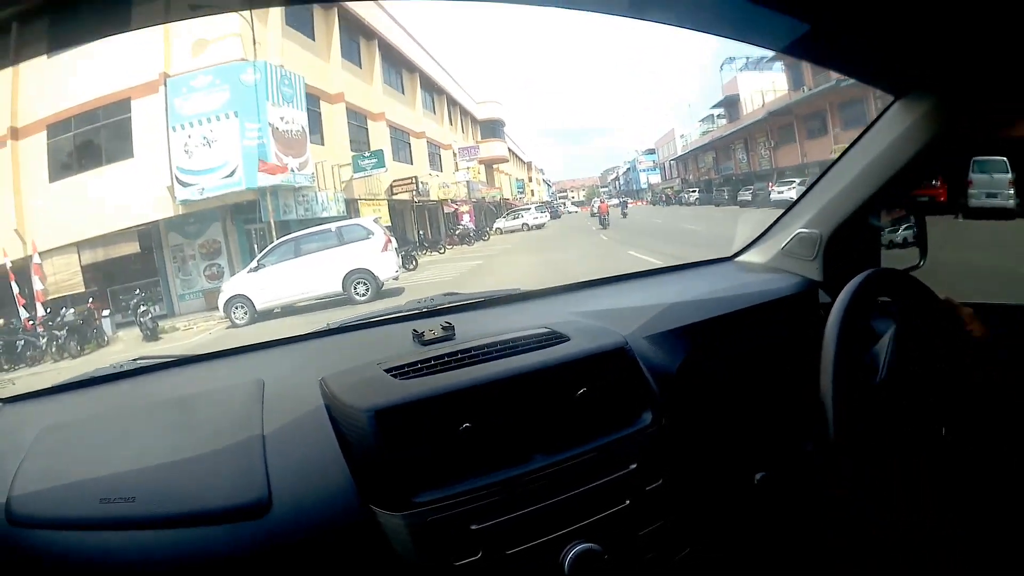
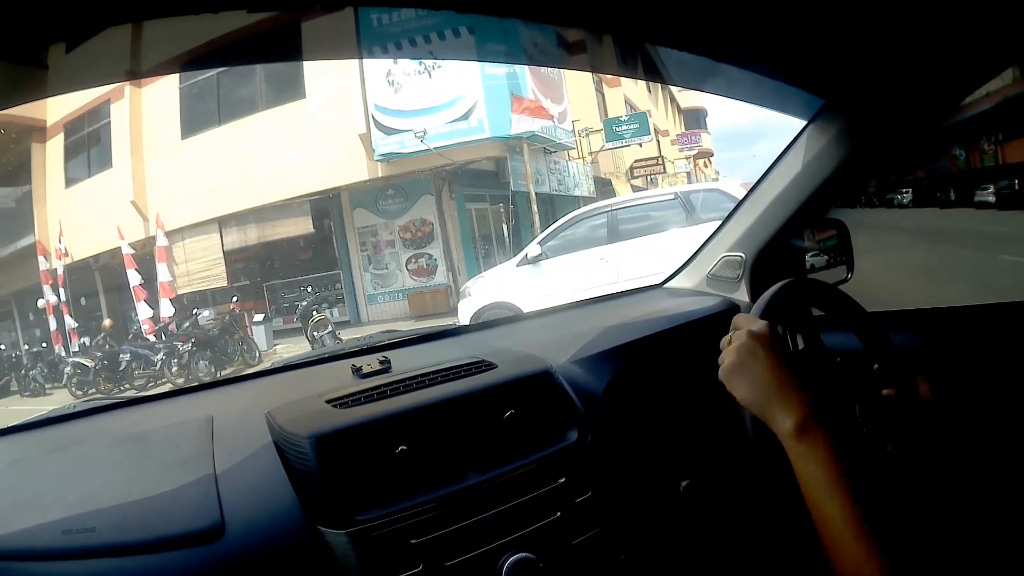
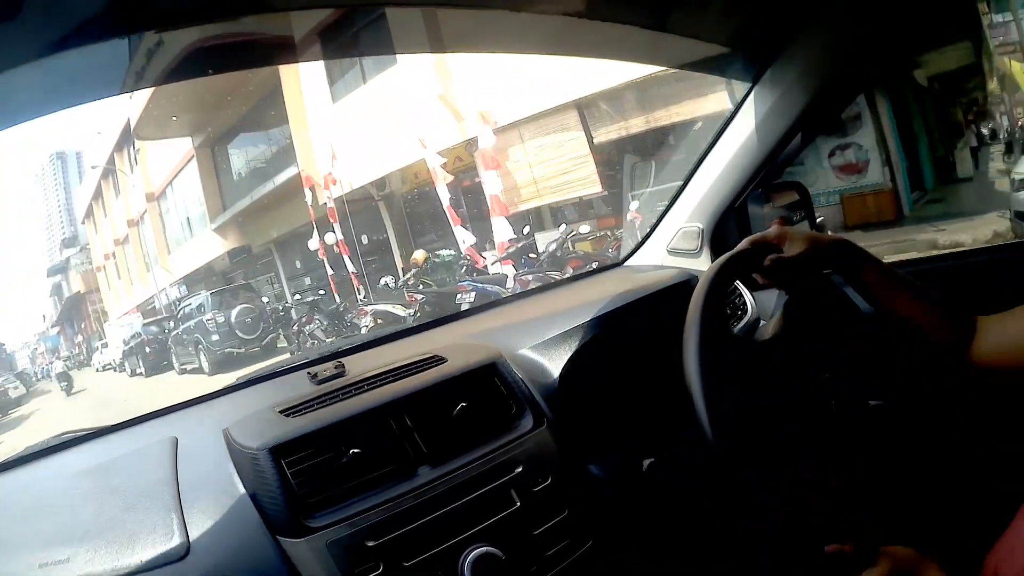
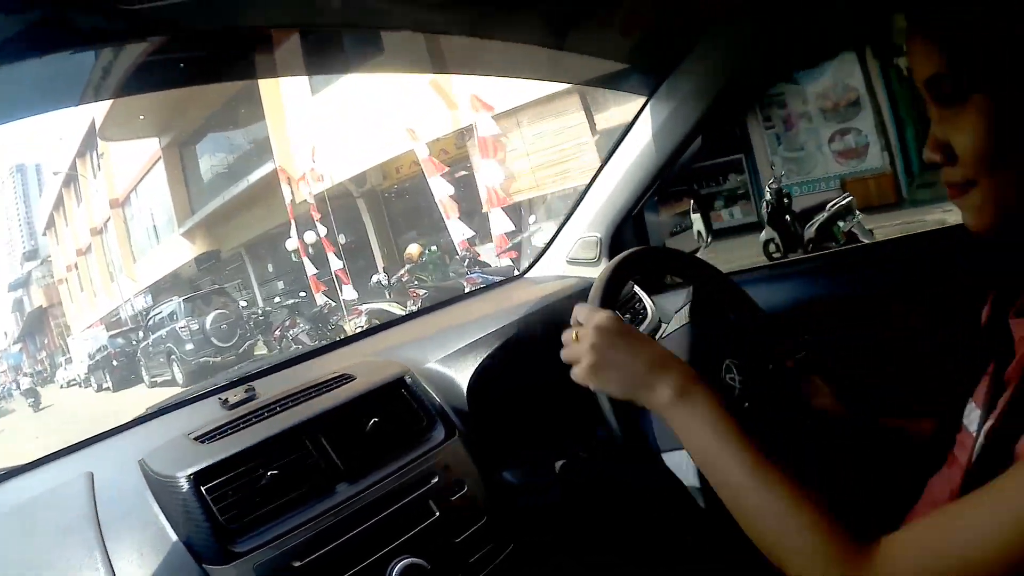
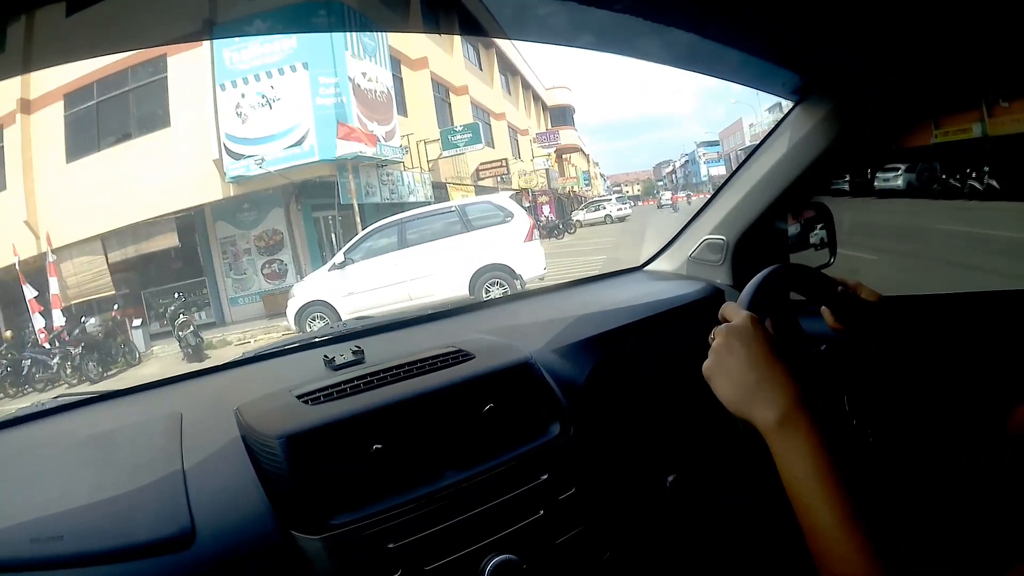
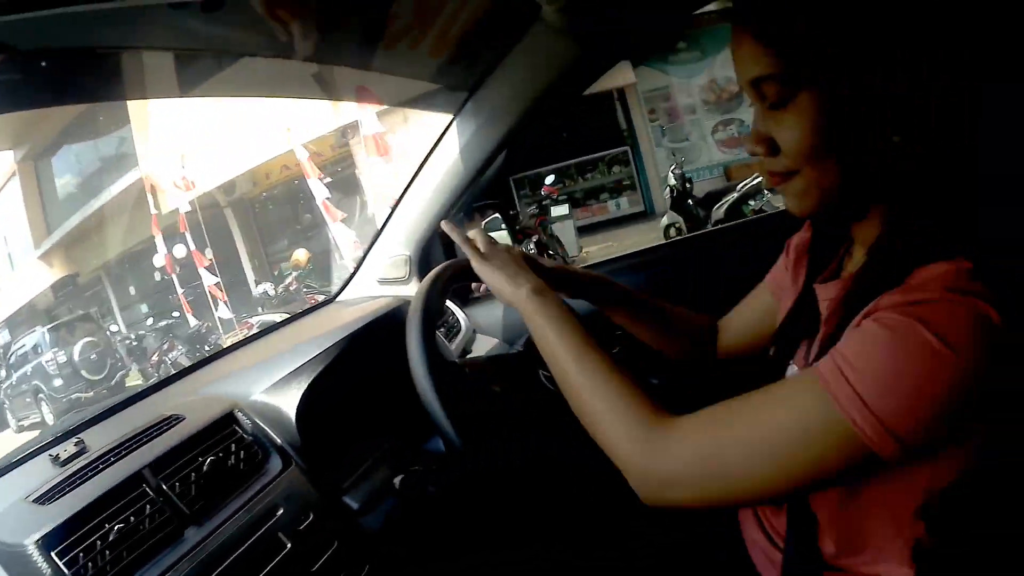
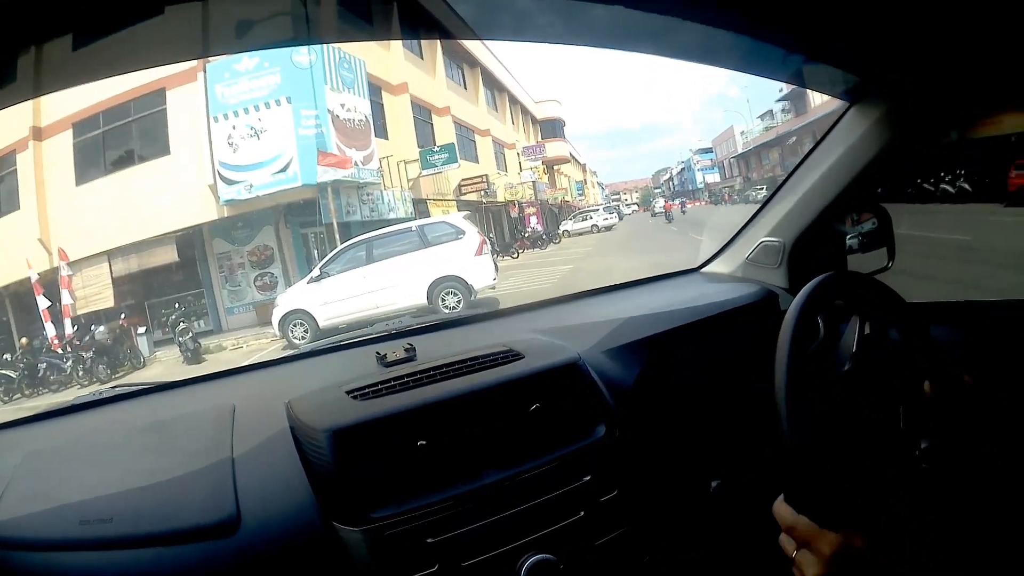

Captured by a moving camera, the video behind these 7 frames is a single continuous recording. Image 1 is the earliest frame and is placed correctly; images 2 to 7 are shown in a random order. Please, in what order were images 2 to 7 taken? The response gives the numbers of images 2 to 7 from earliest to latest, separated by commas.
7, 5, 2, 3, 4, 6
